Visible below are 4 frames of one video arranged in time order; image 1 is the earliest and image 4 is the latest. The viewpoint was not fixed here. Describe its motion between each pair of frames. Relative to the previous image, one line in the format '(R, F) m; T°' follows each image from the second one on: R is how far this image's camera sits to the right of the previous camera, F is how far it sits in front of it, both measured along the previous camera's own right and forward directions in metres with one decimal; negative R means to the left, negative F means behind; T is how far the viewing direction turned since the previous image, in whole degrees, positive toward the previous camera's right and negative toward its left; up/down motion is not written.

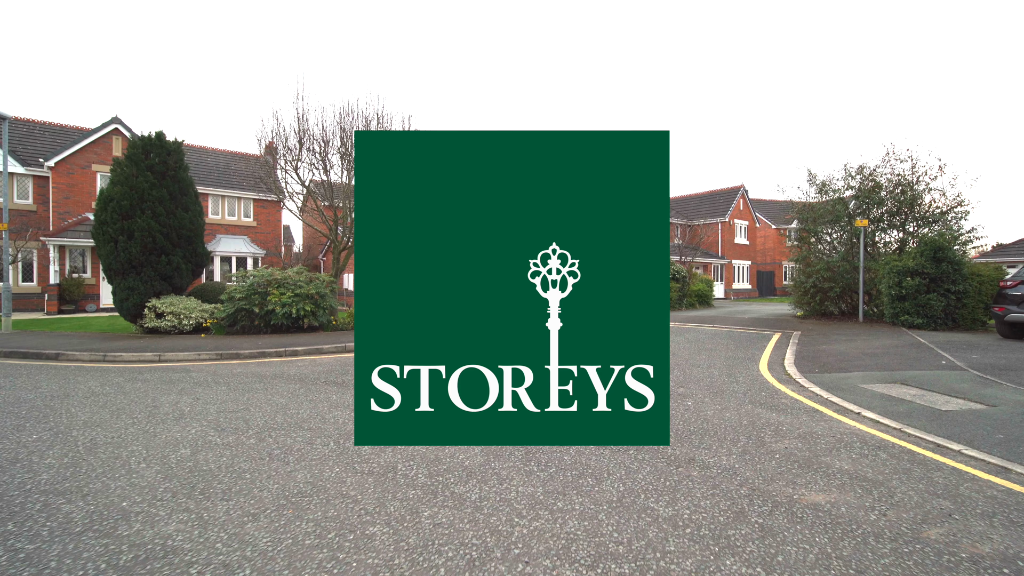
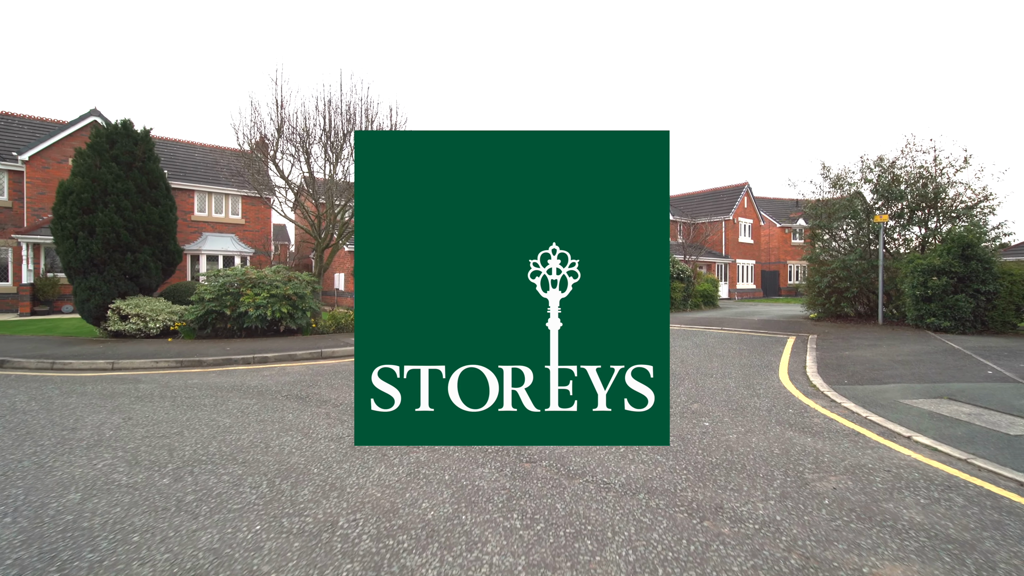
(+0.2, +1.0) m; 0°
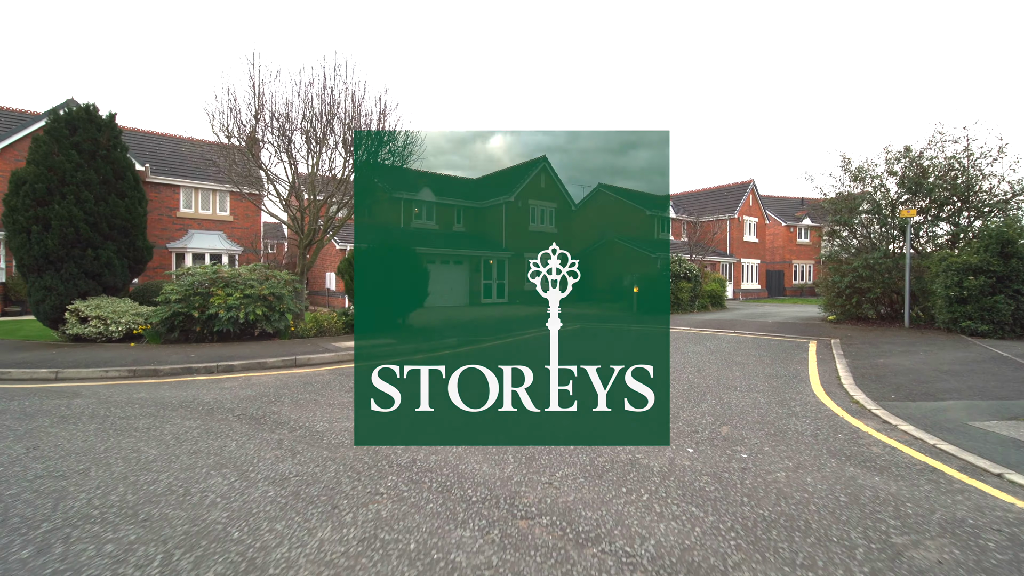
(+0.1, +1.0) m; 0°
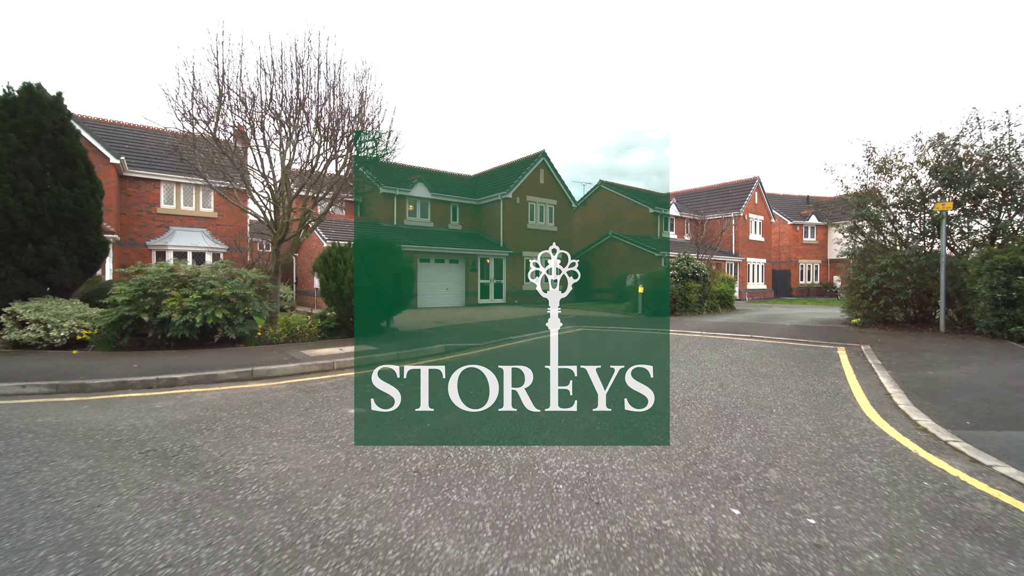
(+0.1, +1.2) m; 0°
